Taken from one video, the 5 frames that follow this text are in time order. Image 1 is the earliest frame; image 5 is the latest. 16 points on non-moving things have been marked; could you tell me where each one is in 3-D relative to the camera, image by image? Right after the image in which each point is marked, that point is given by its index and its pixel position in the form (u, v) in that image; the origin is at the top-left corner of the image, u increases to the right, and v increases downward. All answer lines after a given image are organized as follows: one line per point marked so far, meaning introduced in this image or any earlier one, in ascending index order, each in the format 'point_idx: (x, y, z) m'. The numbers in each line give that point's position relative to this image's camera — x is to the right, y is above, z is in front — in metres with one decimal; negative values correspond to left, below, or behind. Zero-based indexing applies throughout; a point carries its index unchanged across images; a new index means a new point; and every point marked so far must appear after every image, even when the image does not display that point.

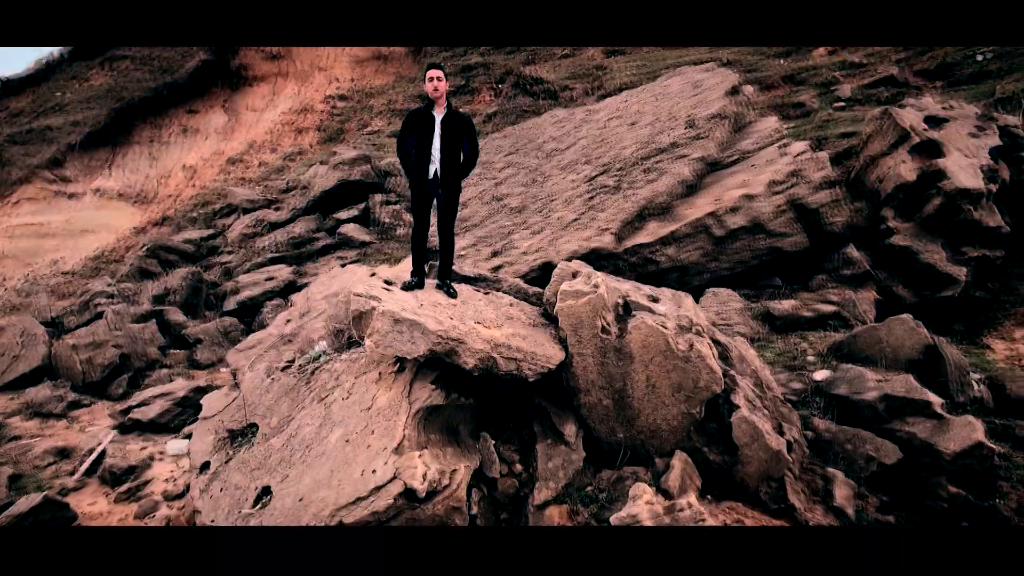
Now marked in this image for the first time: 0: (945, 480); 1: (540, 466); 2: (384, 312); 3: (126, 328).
0: (+2.0, -0.9, +3.5) m
1: (+0.1, -0.8, +3.4) m
2: (-0.5, -0.1, +3.3) m
3: (-3.1, -0.3, +6.1) m
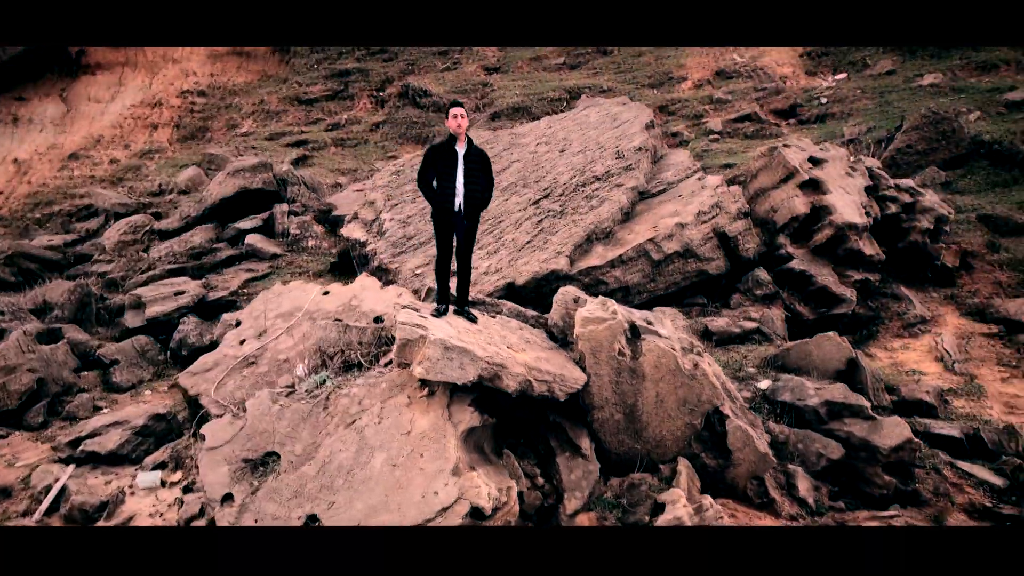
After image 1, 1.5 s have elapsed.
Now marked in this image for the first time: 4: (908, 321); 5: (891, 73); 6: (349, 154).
0: (+2.1, -1.0, +4.2) m
1: (+0.3, -1.0, +3.7) m
2: (-0.3, -0.2, +3.4) m
3: (-3.5, -0.5, +5.5) m
4: (+3.2, -0.3, +6.0) m
5: (+5.5, +3.1, +10.7) m
6: (-2.5, +2.1, +11.5) m
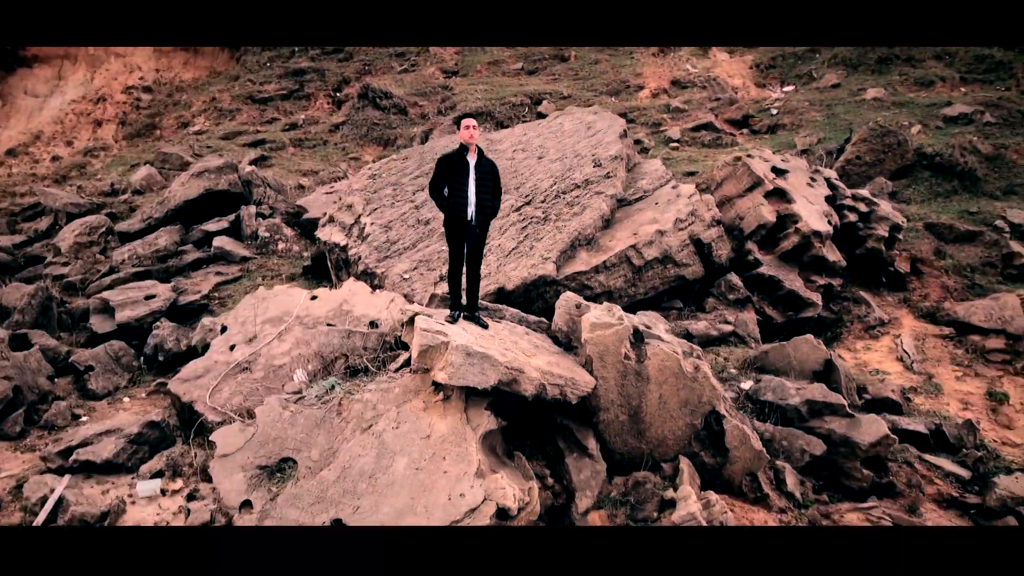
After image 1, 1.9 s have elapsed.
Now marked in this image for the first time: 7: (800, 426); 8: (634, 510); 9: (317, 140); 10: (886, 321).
0: (+2.1, -1.1, +4.5) m
1: (+0.3, -1.0, +3.9) m
2: (-0.3, -0.3, +3.5) m
3: (-3.6, -0.5, +5.3) m
4: (+3.1, -0.3, +6.4) m
5: (+4.9, +3.1, +11.2) m
6: (-3.1, +2.1, +11.4) m
7: (+1.8, -0.9, +4.7) m
8: (+0.6, -1.2, +3.8) m
9: (-3.1, +2.4, +11.8) m
10: (+3.3, -0.3, +6.5) m
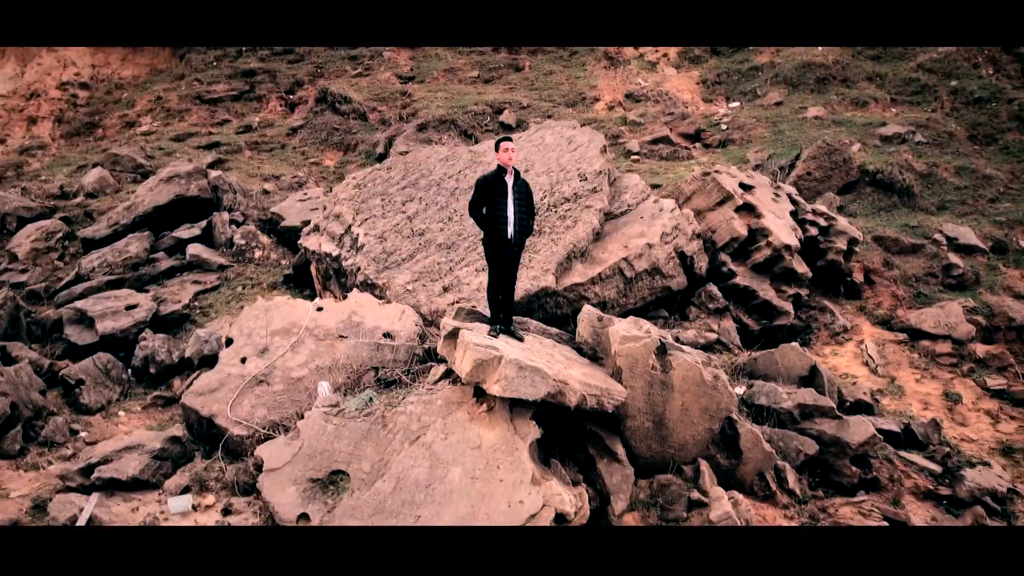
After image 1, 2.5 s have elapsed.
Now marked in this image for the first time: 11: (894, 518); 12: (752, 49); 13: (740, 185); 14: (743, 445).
0: (+2.2, -1.2, +4.9) m
1: (+0.5, -1.1, +4.1) m
2: (0.0, -0.4, +3.7) m
3: (-3.5, -0.6, +5.2) m
4: (+3.0, -0.4, +6.9) m
5: (+4.3, +3.0, +11.9) m
6: (-3.7, +2.0, +11.2) m
7: (+2.0, -1.0, +5.1) m
8: (+0.8, -1.2, +4.1) m
9: (-3.7, +2.3, +11.6) m
10: (+3.2, -0.4, +7.0) m
11: (+2.4, -1.4, +4.7) m
12: (+4.3, +4.3, +13.4) m
13: (+2.4, +1.1, +7.7) m
14: (+1.4, -0.9, +4.4) m
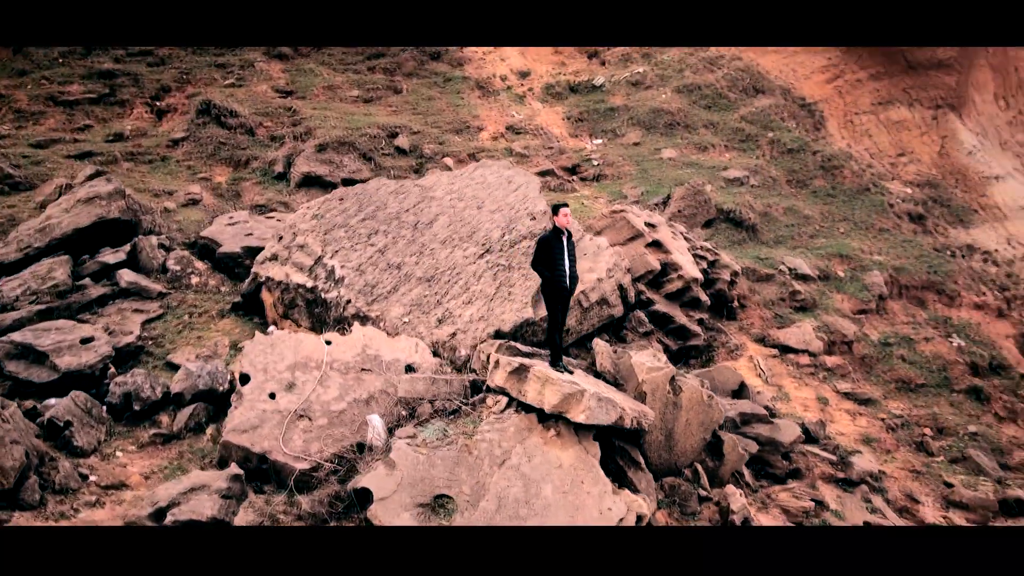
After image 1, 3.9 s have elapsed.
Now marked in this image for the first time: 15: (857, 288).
0: (+2.3, -1.4, +6.3) m
1: (+0.9, -1.3, +5.0) m
2: (+0.5, -0.6, +4.5) m
3: (-3.3, -0.9, +4.9) m
4: (+2.5, -0.7, +8.4) m
5: (+2.3, +2.7, +13.6) m
6: (-5.2, +1.7, +10.6) m
7: (+1.9, -1.2, +6.4) m
8: (+1.2, -1.5, +5.1) m
9: (-5.3, +2.0, +11.0) m
10: (+2.6, -0.7, +8.6) m
11: (+2.5, -1.7, +6.1) m
12: (+1.9, +4.0, +15.0) m
13: (+1.6, +0.8, +9.0) m
14: (+1.6, -1.2, +5.6) m
15: (+4.8, 0.0, +10.3) m
